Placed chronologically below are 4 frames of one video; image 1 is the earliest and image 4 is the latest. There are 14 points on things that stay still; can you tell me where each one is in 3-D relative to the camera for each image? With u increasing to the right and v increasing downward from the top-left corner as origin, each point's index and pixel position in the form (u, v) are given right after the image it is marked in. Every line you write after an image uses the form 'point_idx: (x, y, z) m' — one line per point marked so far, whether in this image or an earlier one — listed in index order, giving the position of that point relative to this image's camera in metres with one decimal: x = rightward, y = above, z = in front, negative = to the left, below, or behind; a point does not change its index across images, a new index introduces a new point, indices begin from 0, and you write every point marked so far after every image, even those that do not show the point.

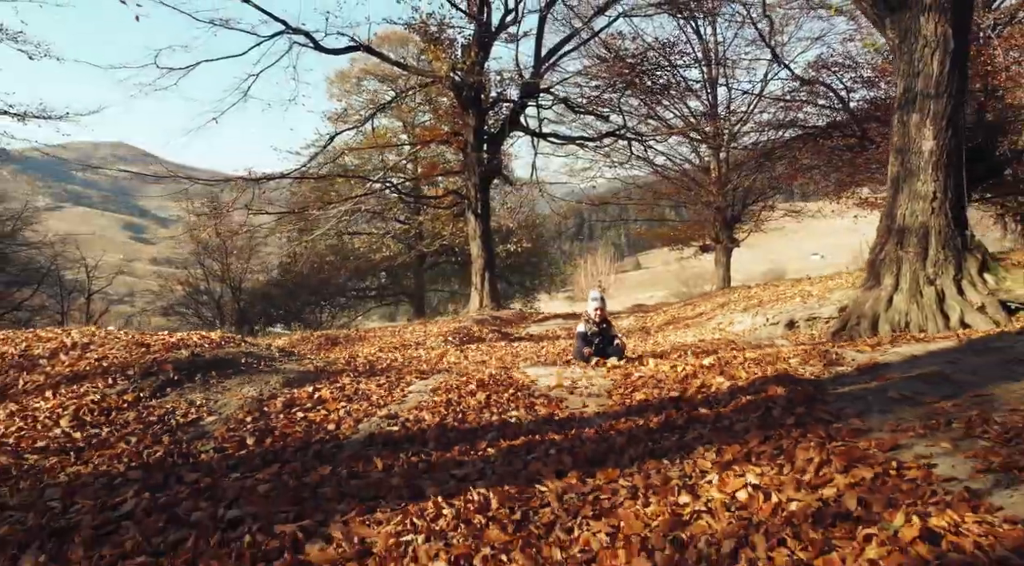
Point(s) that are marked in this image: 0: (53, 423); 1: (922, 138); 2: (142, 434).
0: (-2.7, -0.8, +4.2) m
1: (+4.2, +1.5, +7.0) m
2: (-2.1, -0.9, +4.0) m
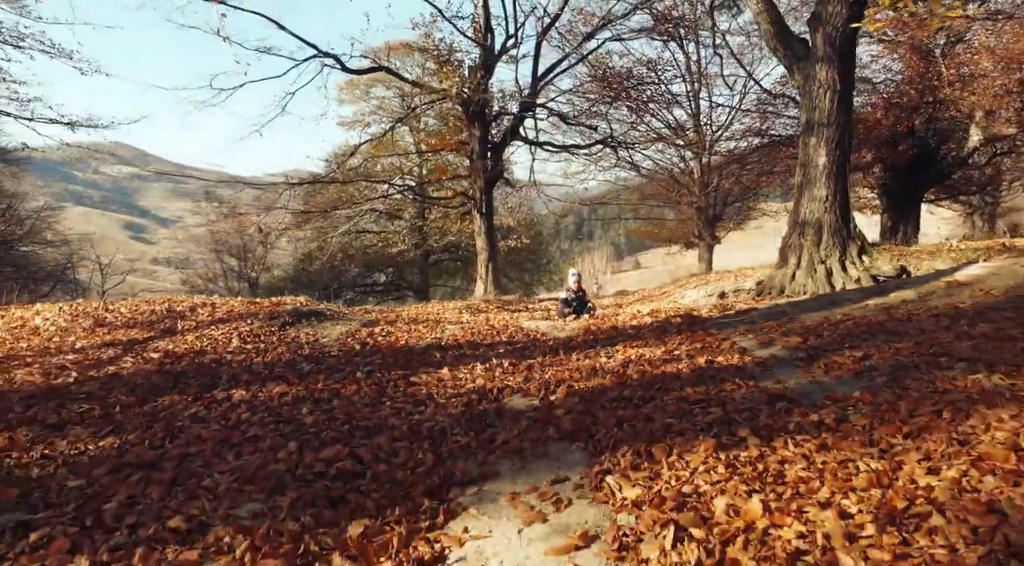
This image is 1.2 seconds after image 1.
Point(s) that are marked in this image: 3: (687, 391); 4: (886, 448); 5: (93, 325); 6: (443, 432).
0: (-2.7, -0.6, +6.6) m
1: (+4.2, +1.8, +9.5) m
2: (-2.1, -0.6, +6.4) m
3: (+1.0, -0.6, +4.1) m
4: (+1.6, -0.7, +3.0) m
5: (-5.2, -0.5, +8.4) m
6: (-0.4, -0.8, +3.9) m
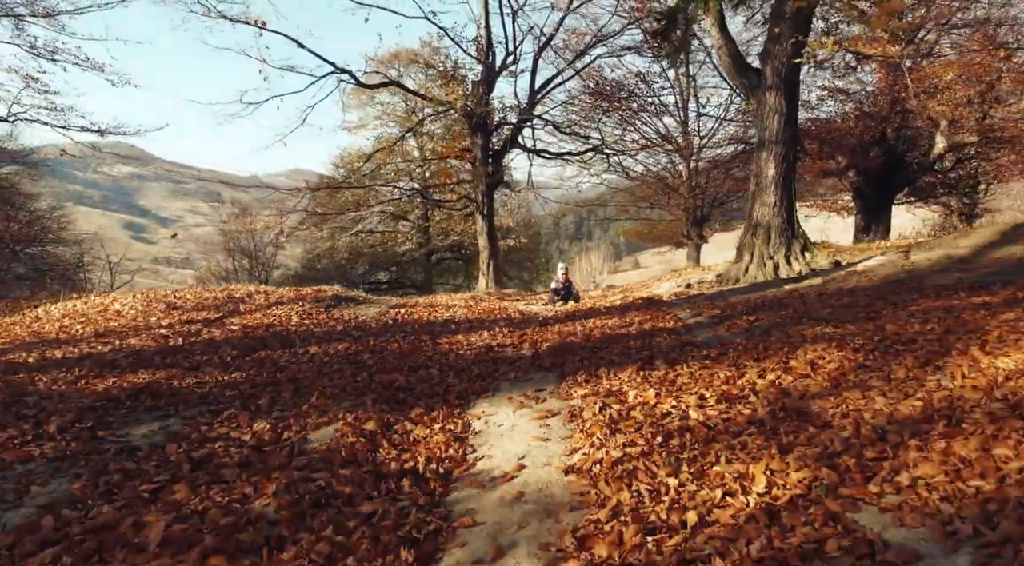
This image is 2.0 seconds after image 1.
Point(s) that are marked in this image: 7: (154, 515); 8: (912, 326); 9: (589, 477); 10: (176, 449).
0: (-2.7, -0.4, +8.5) m
1: (+4.2, +1.9, +11.3) m
2: (-2.1, -0.5, +8.3) m
3: (+1.0, -0.5, +5.9) m
4: (+1.6, -0.6, +4.8) m
5: (-5.2, -0.4, +10.2) m
6: (-0.4, -0.7, +5.7) m
7: (-1.6, -1.1, +3.2) m
8: (+2.9, -0.3, +5.1) m
9: (+0.4, -1.0, +3.5) m
10: (-1.9, -0.9, +3.9) m
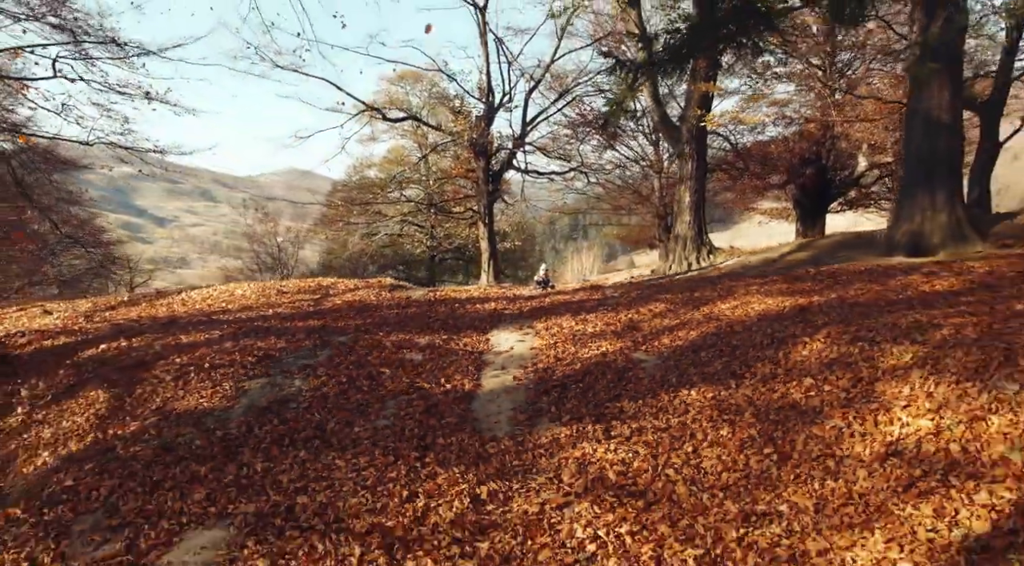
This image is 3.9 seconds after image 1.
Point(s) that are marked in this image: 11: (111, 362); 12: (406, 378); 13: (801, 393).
0: (-2.8, -0.3, +13.6) m
1: (+4.1, +2.1, +16.5) m
2: (-2.2, -0.3, +13.4) m
3: (+1.0, -0.3, +11.0) m
4: (+1.6, -0.4, +10.0) m
5: (-5.3, -0.2, +15.3) m
6: (-0.5, -0.5, +10.9) m
7: (-1.7, -0.9, +8.3) m
8: (+2.9, -0.1, +10.2) m
9: (+0.4, -0.8, +8.6) m
10: (-2.0, -0.8, +9.1) m
11: (-5.6, -1.1, +9.6) m
12: (-1.2, -1.1, +7.6) m
13: (+2.6, -1.0, +6.1) m
